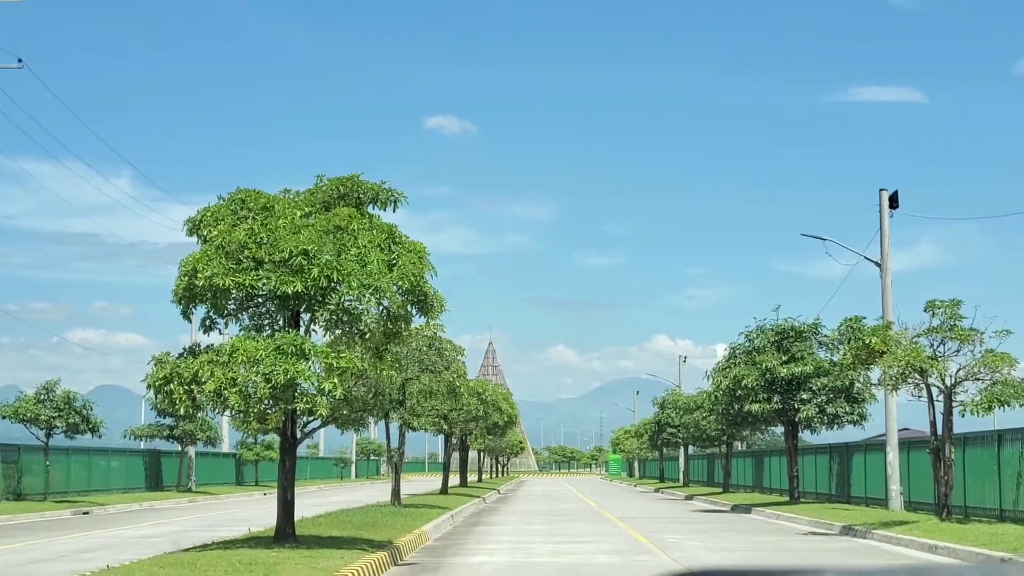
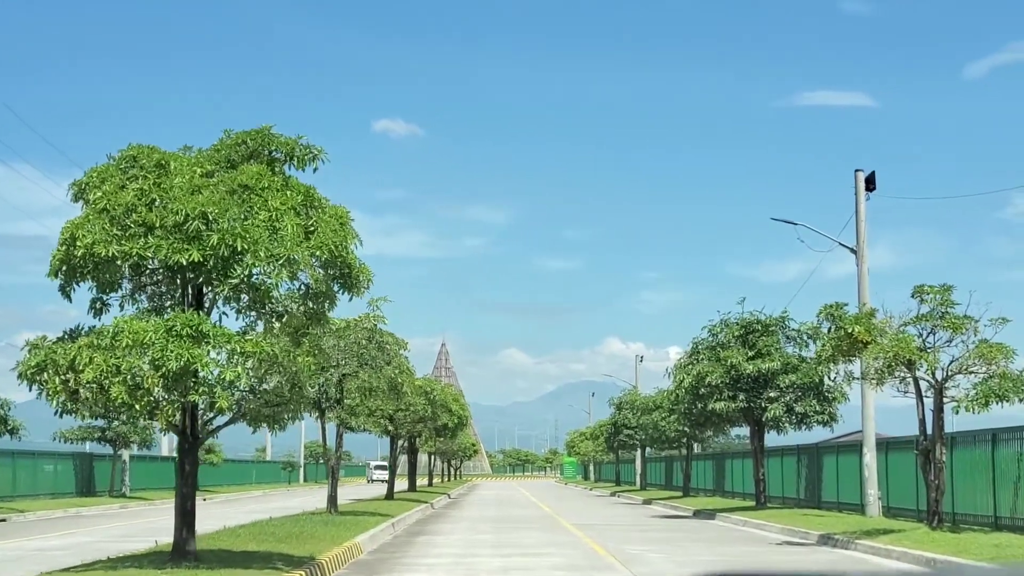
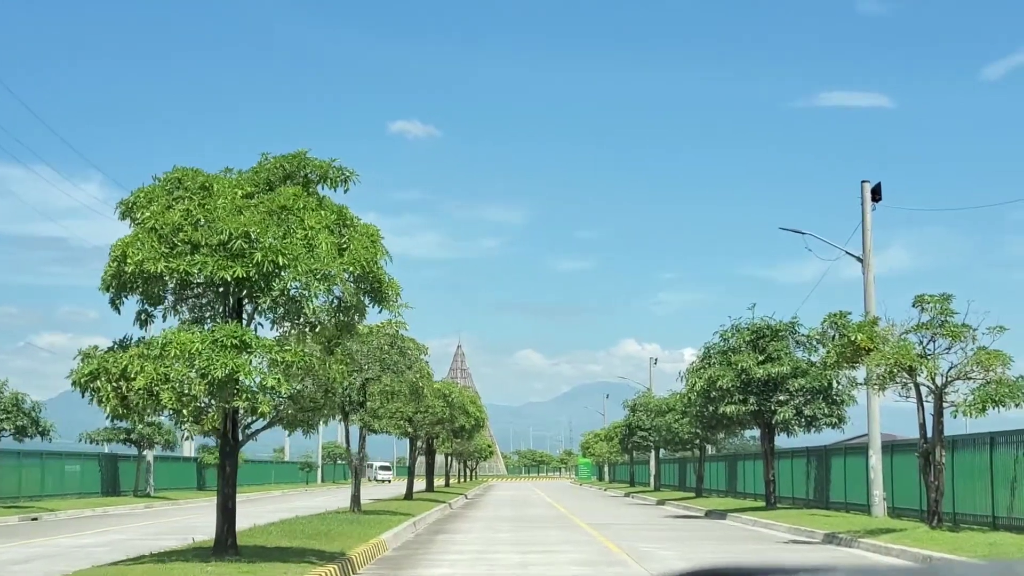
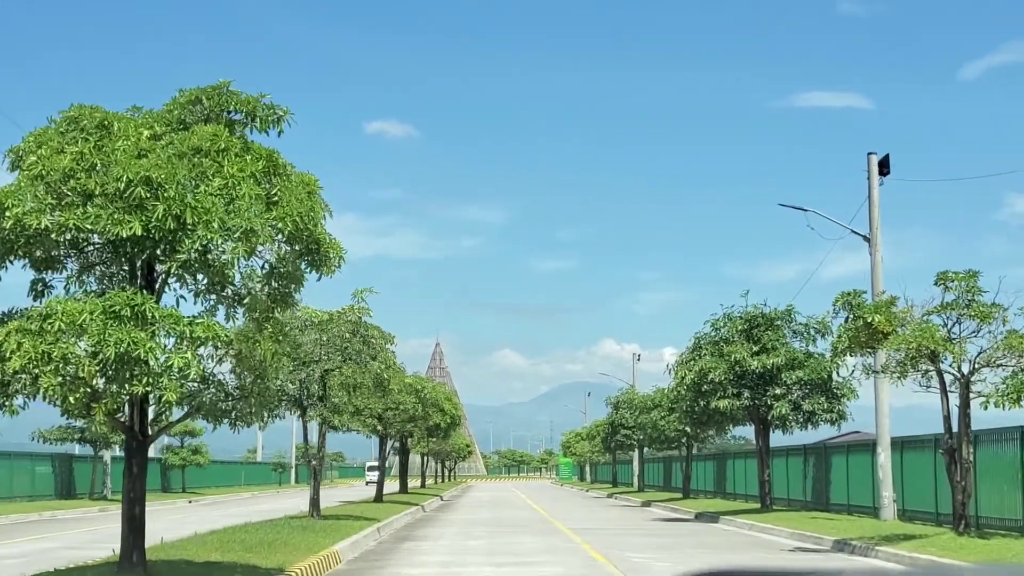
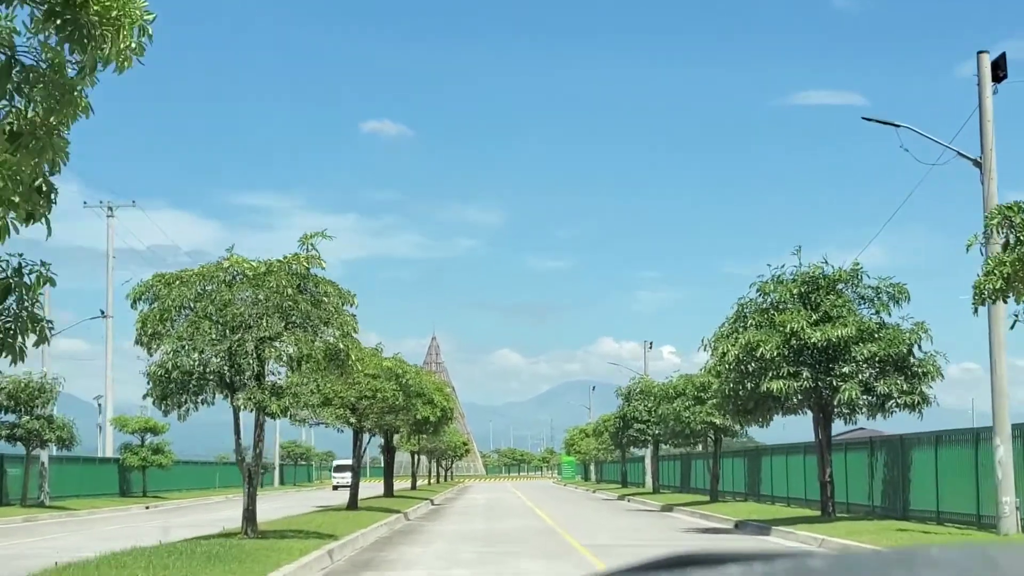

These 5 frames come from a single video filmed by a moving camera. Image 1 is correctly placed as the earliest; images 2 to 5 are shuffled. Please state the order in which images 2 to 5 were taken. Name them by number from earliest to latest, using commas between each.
3, 2, 4, 5
